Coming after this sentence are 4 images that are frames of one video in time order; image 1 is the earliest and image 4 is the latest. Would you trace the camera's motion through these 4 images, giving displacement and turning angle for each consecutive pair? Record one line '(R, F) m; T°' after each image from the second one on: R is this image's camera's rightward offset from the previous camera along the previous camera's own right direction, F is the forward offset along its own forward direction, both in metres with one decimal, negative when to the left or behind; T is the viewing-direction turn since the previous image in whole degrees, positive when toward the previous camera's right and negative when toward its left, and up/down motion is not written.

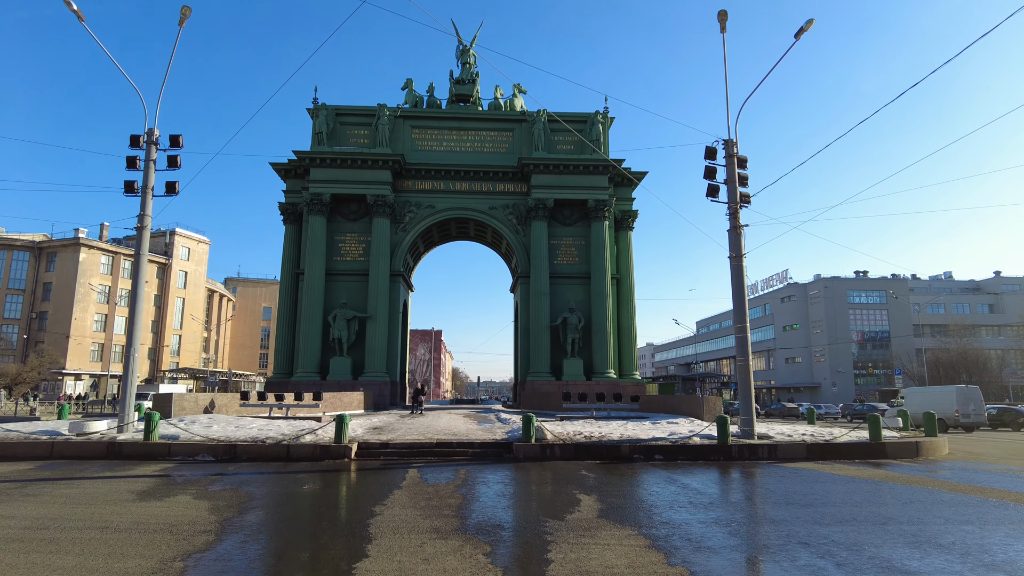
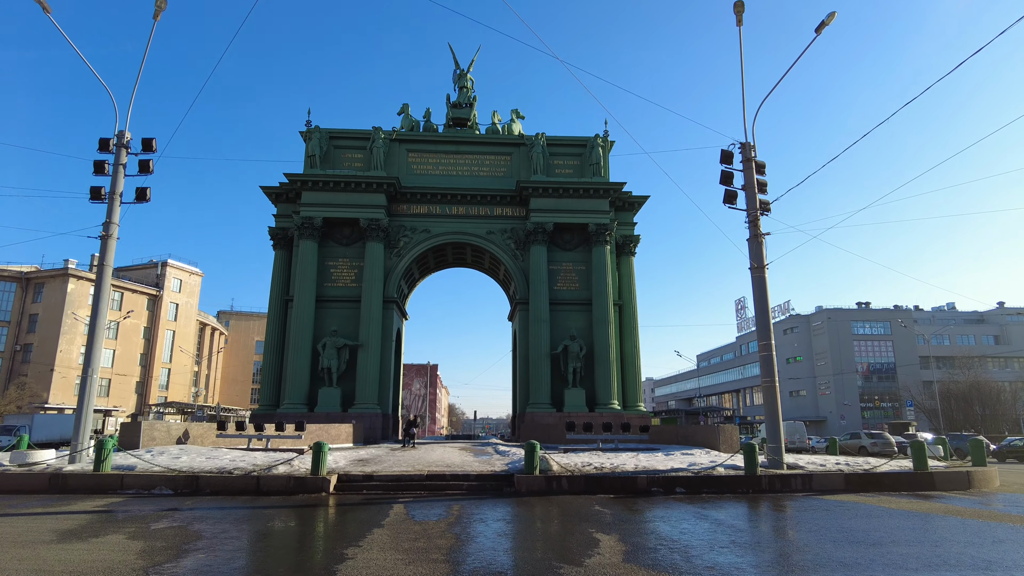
(-0.1, +1.3) m; 0°
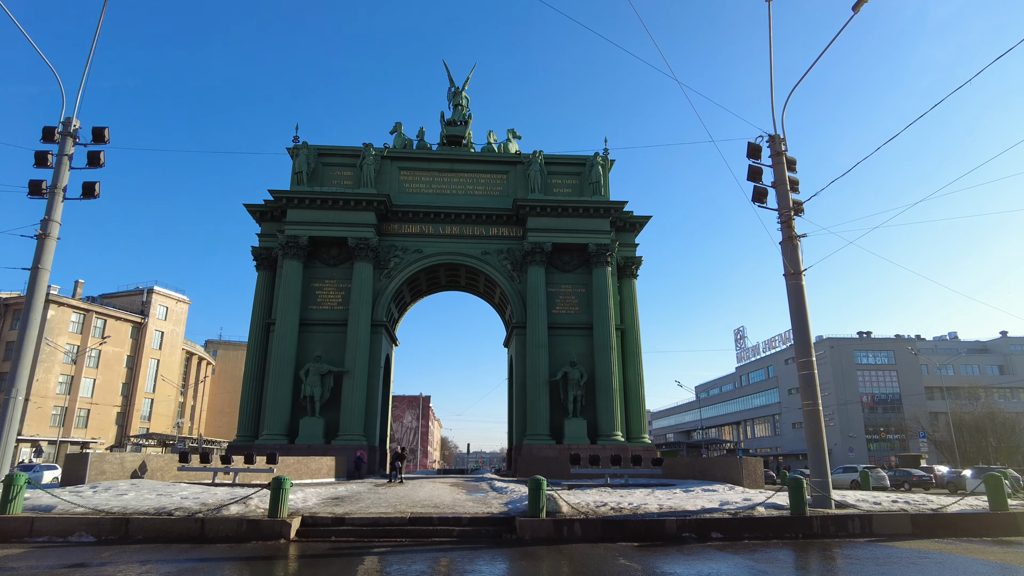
(-0.1, +1.7) m; +1°
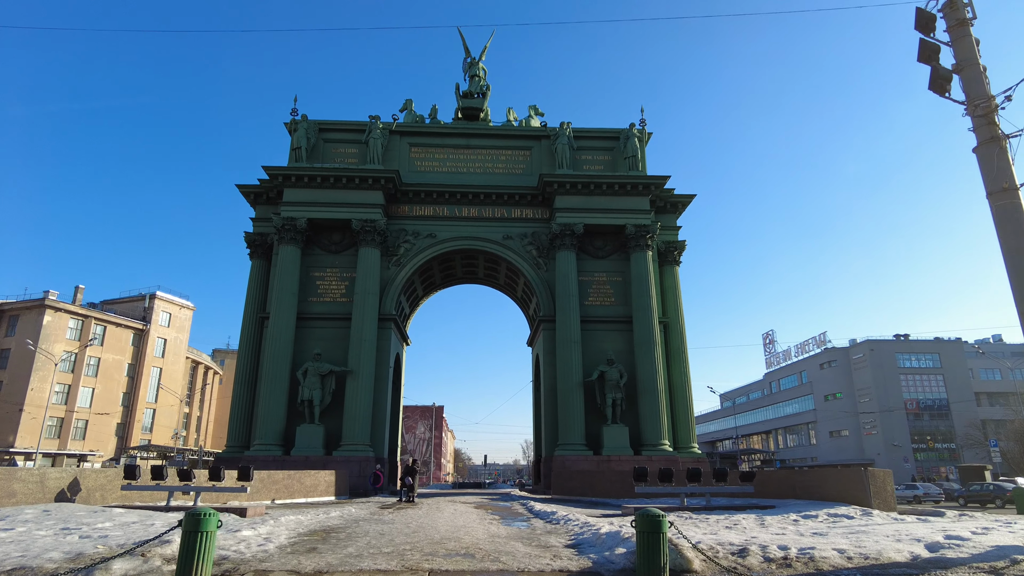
(-0.7, +3.9) m; -1°
